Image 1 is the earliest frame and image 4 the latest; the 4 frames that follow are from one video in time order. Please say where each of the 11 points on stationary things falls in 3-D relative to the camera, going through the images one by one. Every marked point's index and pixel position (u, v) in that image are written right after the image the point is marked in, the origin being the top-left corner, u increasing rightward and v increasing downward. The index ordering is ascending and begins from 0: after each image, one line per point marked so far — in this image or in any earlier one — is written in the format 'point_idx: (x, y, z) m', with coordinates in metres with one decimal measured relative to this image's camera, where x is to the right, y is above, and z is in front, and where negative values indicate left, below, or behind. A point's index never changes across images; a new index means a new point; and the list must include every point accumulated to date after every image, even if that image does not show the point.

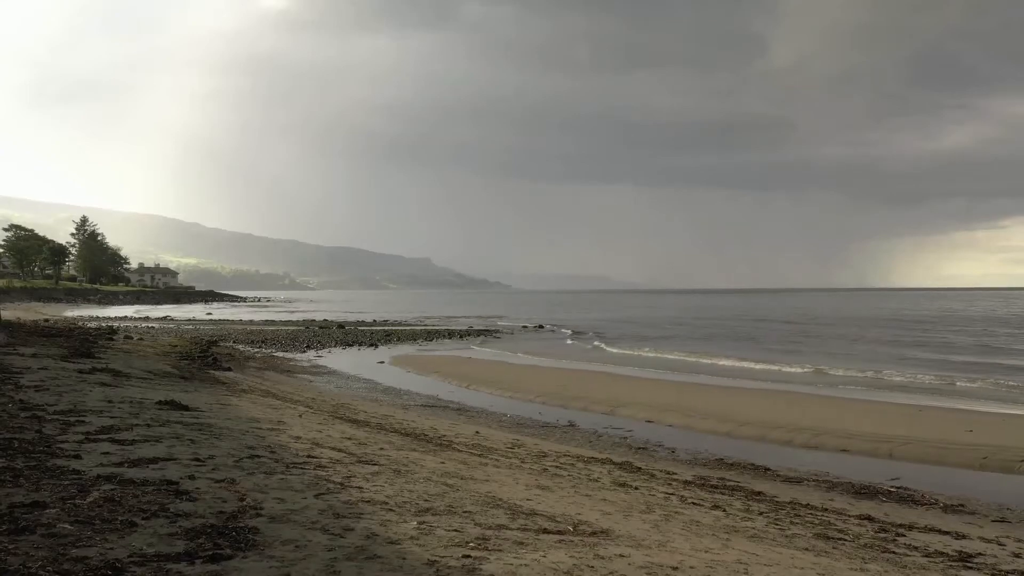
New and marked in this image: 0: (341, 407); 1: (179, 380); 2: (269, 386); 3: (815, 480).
0: (-4.5, -3.2, +13.9) m
1: (-10.3, -2.8, +16.3) m
2: (-7.7, -3.2, +16.7) m
3: (+5.5, -3.5, +9.5) m
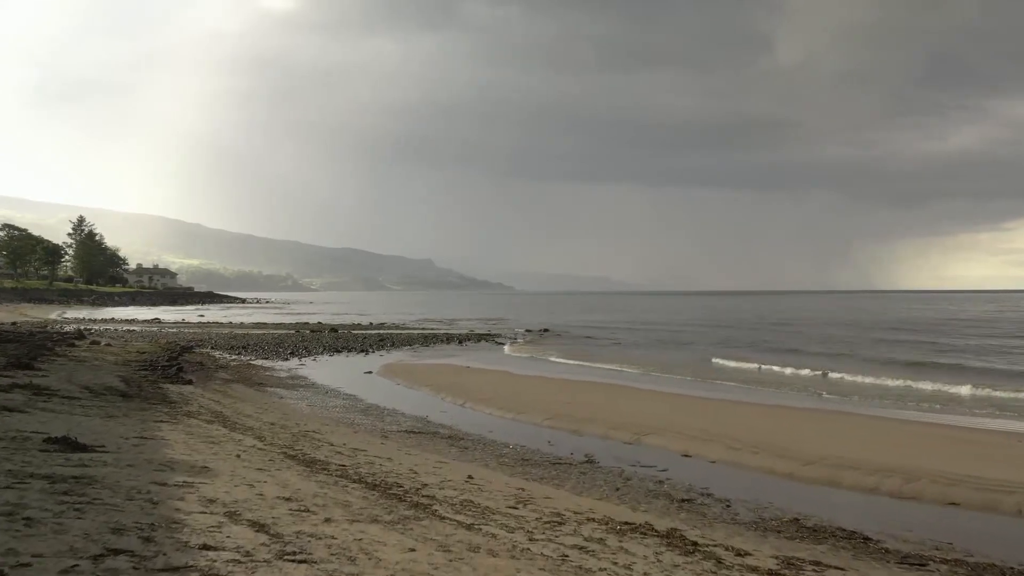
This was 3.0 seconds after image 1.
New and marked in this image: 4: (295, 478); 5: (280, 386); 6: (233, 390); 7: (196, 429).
0: (-4.4, -3.2, +11.2) m
1: (-10.2, -2.9, +13.6) m
2: (-7.6, -3.2, +14.0) m
3: (+5.5, -3.5, +6.7) m
4: (-3.3, -2.9, +8.0) m
5: (-8.4, -3.6, +19.3) m
6: (-9.2, -3.4, +17.4) m
7: (-6.5, -2.9, +10.9) m
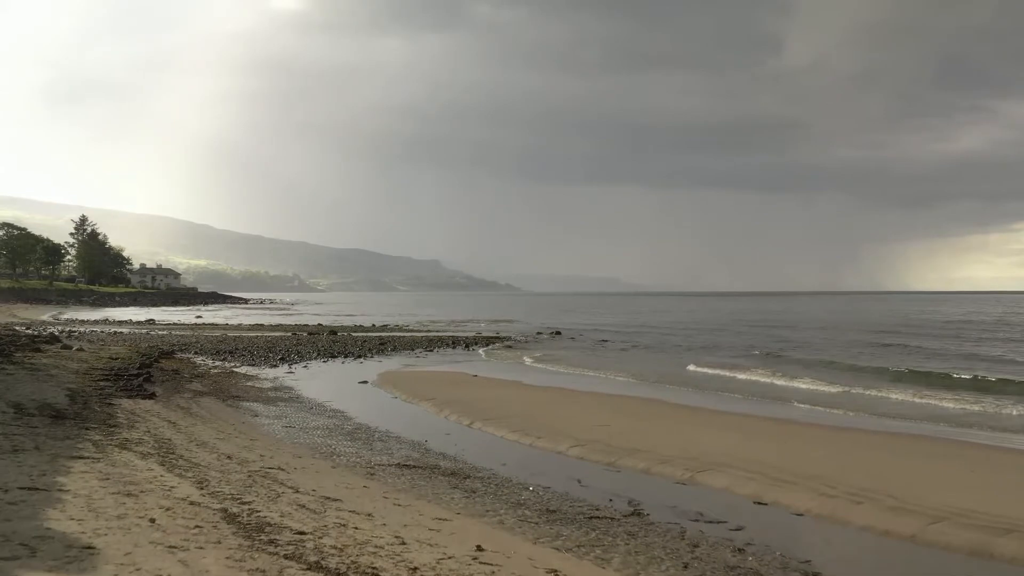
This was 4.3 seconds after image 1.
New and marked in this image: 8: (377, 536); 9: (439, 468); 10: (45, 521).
0: (-4.1, -3.1, +8.5) m
1: (-9.8, -2.8, +11.0) m
2: (-7.2, -3.1, +11.4) m
3: (+5.8, -3.5, +4.0) m
4: (-3.0, -2.8, +5.4) m
5: (-8.0, -3.5, +16.7) m
6: (-8.7, -3.3, +14.8) m
7: (-6.2, -2.9, +8.3) m
8: (-1.7, -3.1, +6.7) m
9: (-1.4, -3.5, +10.4) m
10: (-5.4, -2.7, +6.1) m
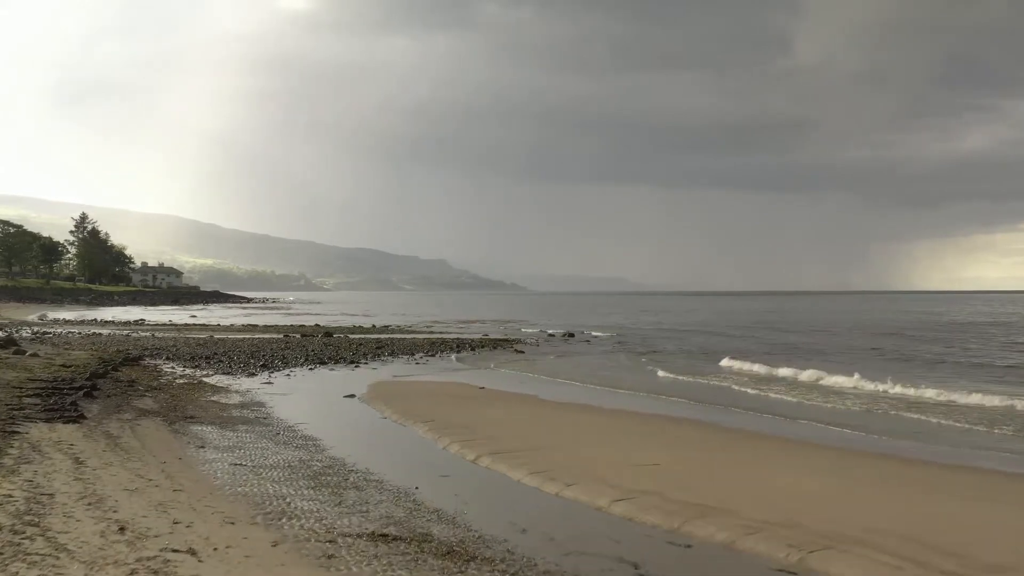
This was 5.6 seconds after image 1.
0: (-3.8, -3.0, +5.4) m
1: (-9.5, -2.7, +7.9) m
2: (-6.9, -3.0, +8.3) m
3: (+6.1, -3.4, +0.7) m
4: (-2.7, -2.7, +2.3) m
5: (-7.6, -3.4, +13.6) m
6: (-8.4, -3.2, +11.7) m
7: (-5.9, -2.8, +5.2) m
8: (-1.4, -3.0, +3.5) m
9: (-1.1, -3.4, +7.2) m
10: (-5.1, -2.6, +3.0) m
